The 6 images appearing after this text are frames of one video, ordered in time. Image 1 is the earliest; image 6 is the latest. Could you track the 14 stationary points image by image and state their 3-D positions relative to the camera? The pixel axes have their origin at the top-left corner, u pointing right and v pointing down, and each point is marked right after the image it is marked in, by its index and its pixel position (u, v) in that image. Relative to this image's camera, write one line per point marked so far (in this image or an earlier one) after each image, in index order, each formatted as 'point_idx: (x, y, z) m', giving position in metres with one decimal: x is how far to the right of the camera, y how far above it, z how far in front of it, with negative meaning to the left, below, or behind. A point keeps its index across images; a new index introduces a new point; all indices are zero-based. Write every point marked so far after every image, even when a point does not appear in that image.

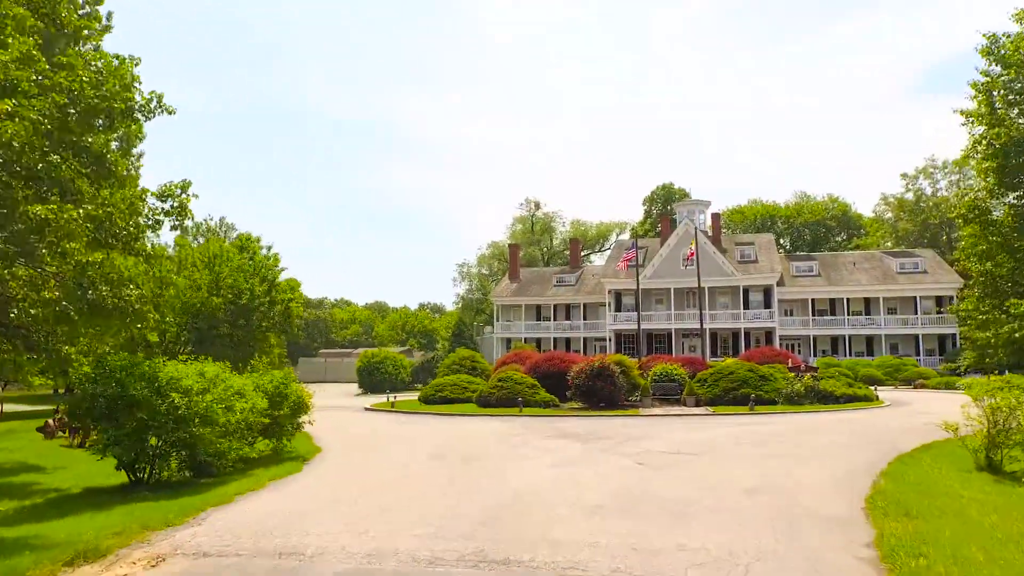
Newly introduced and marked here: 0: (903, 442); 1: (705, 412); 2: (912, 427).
0: (+7.8, -3.1, +11.8) m
1: (+5.8, -3.8, +18.2) m
2: (+9.4, -3.3, +14.1) m
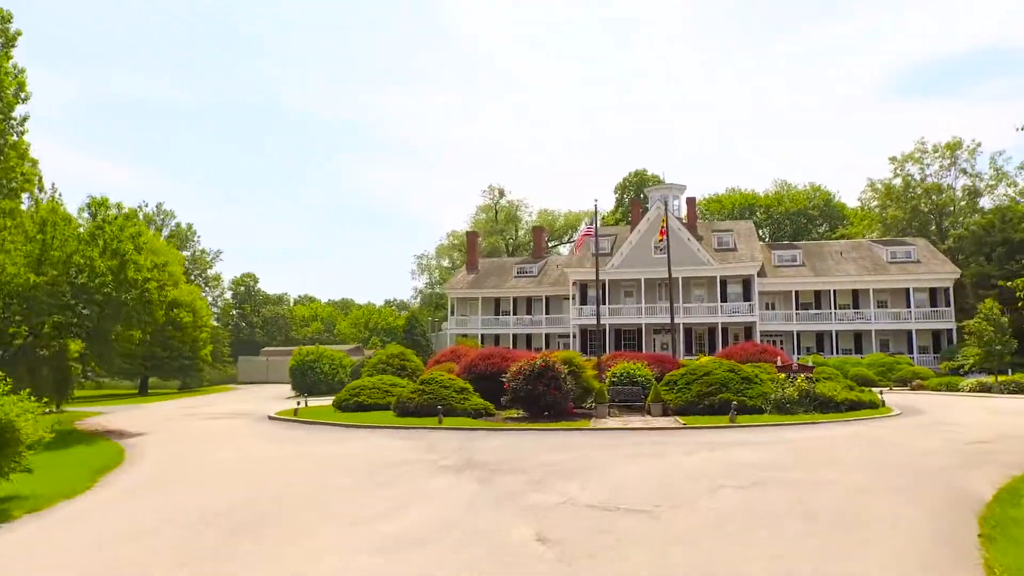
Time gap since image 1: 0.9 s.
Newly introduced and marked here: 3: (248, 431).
0: (+5.9, -2.6, +7.9) m
1: (+3.8, -3.2, +14.2) m
2: (+7.4, -2.8, +10.2) m
3: (-8.3, -4.4, +18.6) m
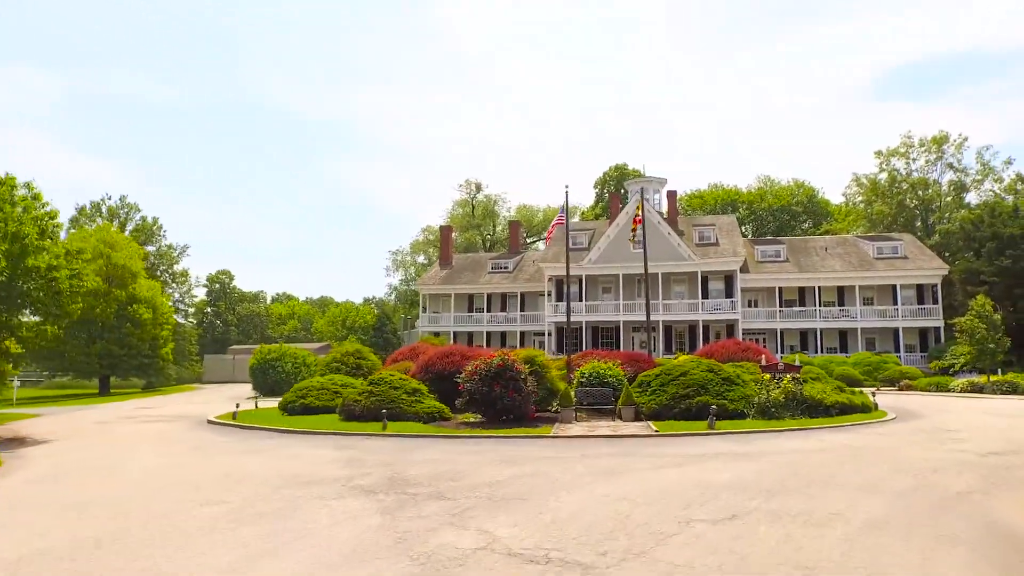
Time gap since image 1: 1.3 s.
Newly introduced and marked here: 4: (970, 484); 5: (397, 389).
0: (+5.1, -2.3, +6.3) m
1: (+2.7, -3.0, +12.5) m
2: (+6.5, -2.6, +8.7) m
3: (-9.4, -4.2, +16.7) m
4: (+5.7, -2.5, +7.4) m
5: (-3.2, -2.8, +16.2) m
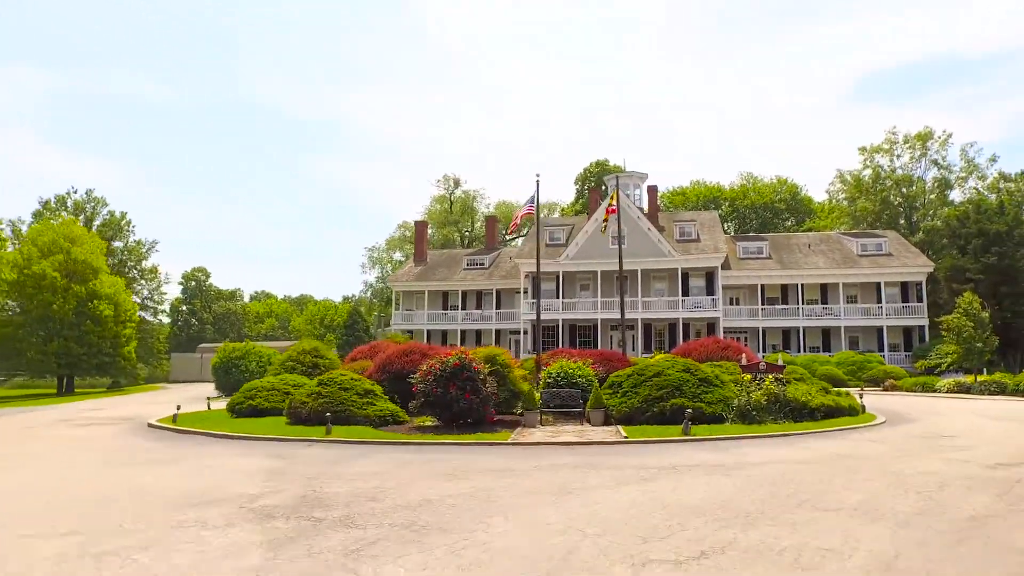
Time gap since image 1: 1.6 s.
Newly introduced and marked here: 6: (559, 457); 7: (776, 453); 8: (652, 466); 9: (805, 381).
0: (+4.3, -2.2, +5.2) m
1: (+1.9, -2.8, +11.3) m
2: (+5.7, -2.4, +7.6) m
3: (-10.4, -4.0, +15.2) m
4: (+5.0, -2.3, +6.3) m
5: (-4.1, -2.6, +14.9) m
6: (+0.8, -2.7, +9.6) m
7: (+4.3, -2.6, +9.6) m
8: (+2.0, -2.6, +8.6) m
9: (+7.0, -2.2, +14.2) m
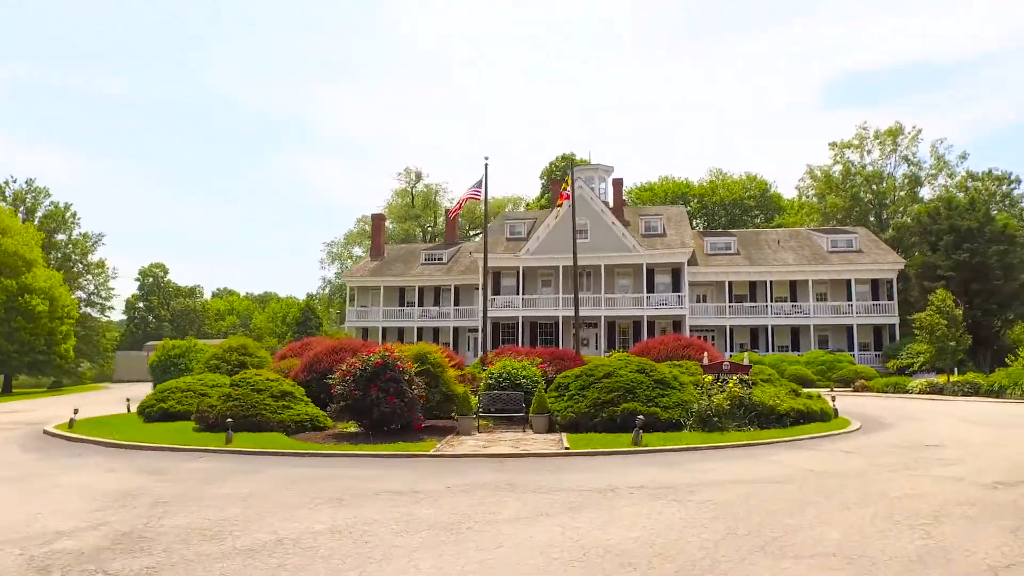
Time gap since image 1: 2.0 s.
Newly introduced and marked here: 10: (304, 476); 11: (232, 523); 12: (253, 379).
0: (+3.4, -2.0, +3.7) m
1: (+0.6, -2.6, +9.8) m
2: (+4.6, -2.2, +6.2) m
3: (-11.8, -3.7, +13.2) m
4: (+3.9, -2.1, +4.9) m
5: (-5.5, -2.3, +13.1) m
6: (-0.4, -2.5, +8.0) m
7: (+3.1, -2.4, +8.1) m
8: (+0.9, -2.4, +7.1) m
9: (+5.6, -2.0, +12.8) m
10: (-2.9, -2.7, +8.5) m
11: (-2.7, -2.3, +5.8) m
12: (-5.7, -2.0, +13.2) m
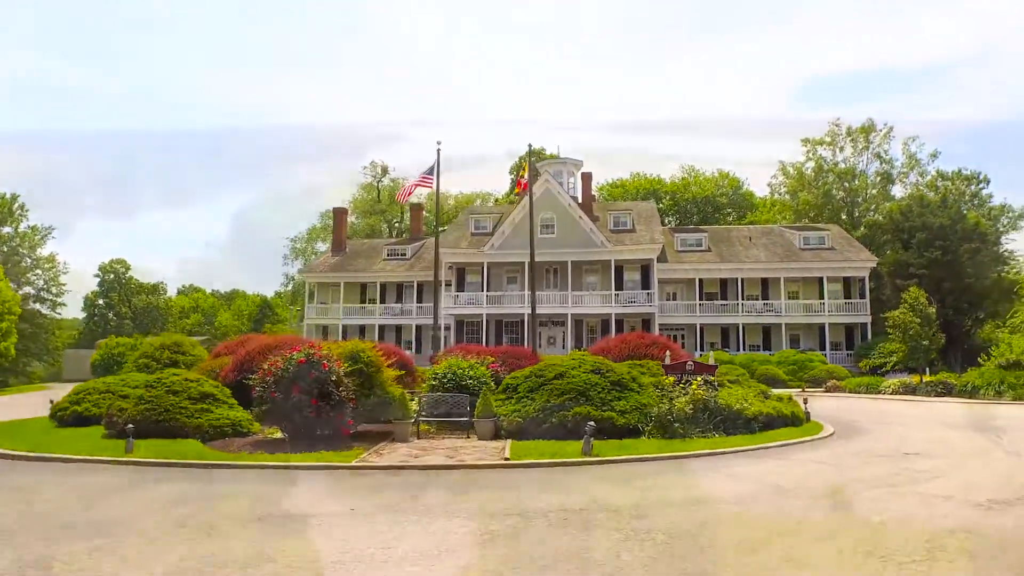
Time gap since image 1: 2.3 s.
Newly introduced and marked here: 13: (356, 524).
0: (+2.6, -1.8, +2.7) m
1: (-0.3, -2.5, +8.6) m
2: (+3.8, -2.1, +5.2) m
3: (-12.9, -3.4, +11.5) m
4: (+3.2, -2.0, +3.8) m
5: (-6.5, -2.1, +11.7) m
6: (-1.3, -2.3, +6.8) m
7: (+2.2, -2.3, +7.0) m
8: (+0.1, -2.2, +5.9) m
9: (+4.6, -1.9, +11.9) m
10: (-3.8, -2.5, +7.2) m
11: (-3.5, -2.1, +4.5) m
12: (-6.8, -1.8, +11.8) m
13: (-1.5, -2.2, +5.6) m
